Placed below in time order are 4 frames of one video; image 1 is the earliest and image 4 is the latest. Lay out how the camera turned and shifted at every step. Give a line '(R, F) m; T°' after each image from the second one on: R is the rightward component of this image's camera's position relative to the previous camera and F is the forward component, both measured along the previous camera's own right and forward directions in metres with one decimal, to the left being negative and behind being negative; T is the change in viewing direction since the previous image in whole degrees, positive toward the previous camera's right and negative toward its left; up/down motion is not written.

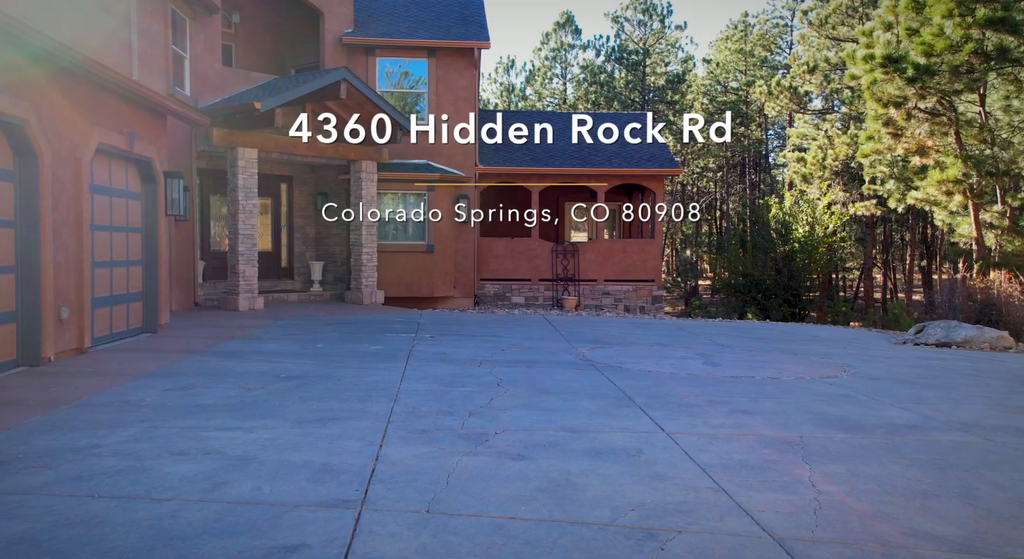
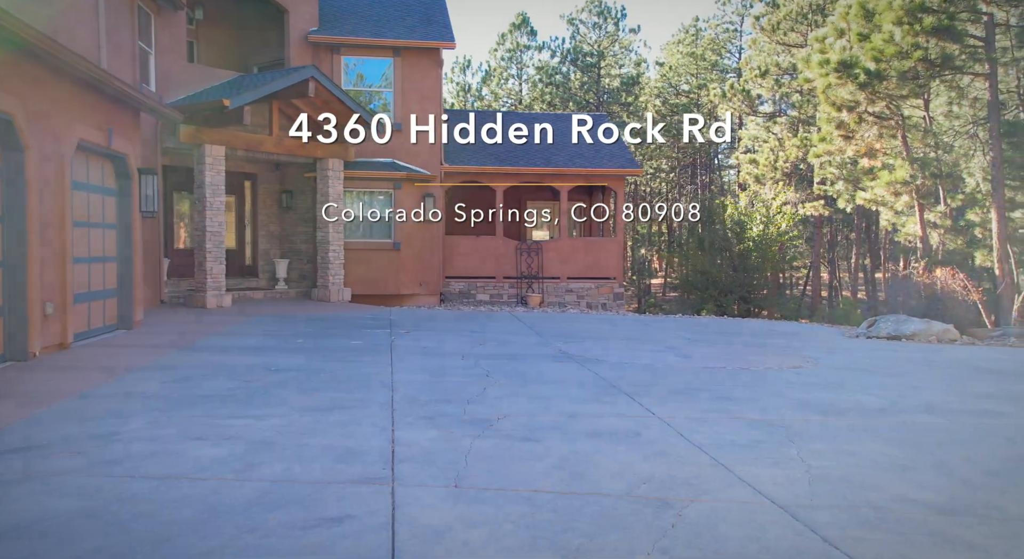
(-0.4, -0.2) m; +4°
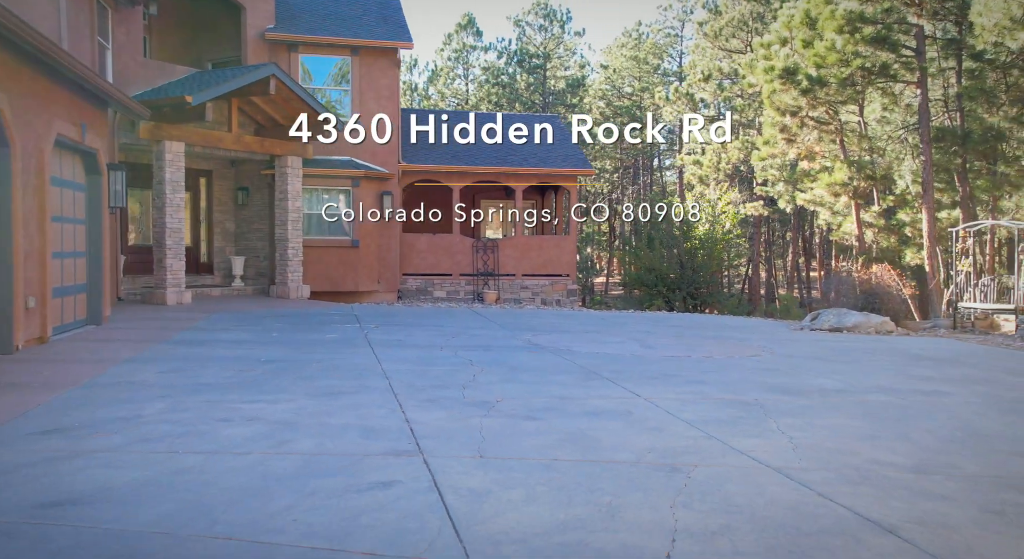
(-0.4, -0.3) m; +4°
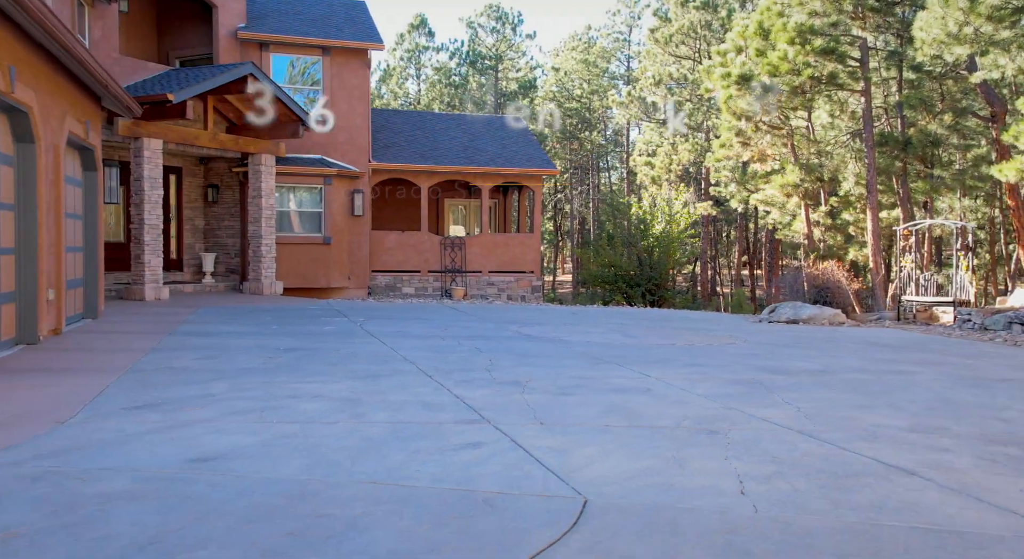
(-0.7, -0.4) m; +4°
